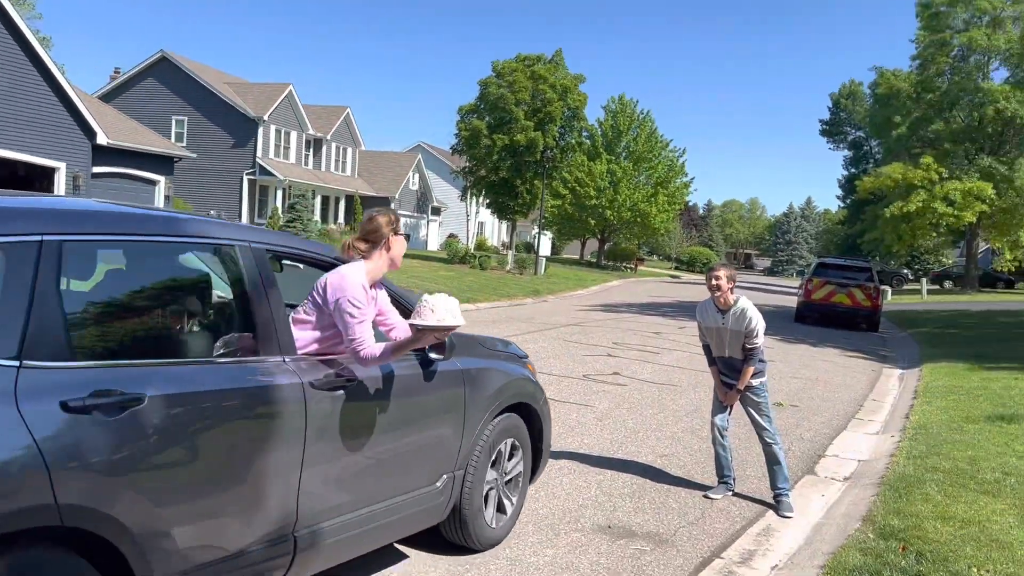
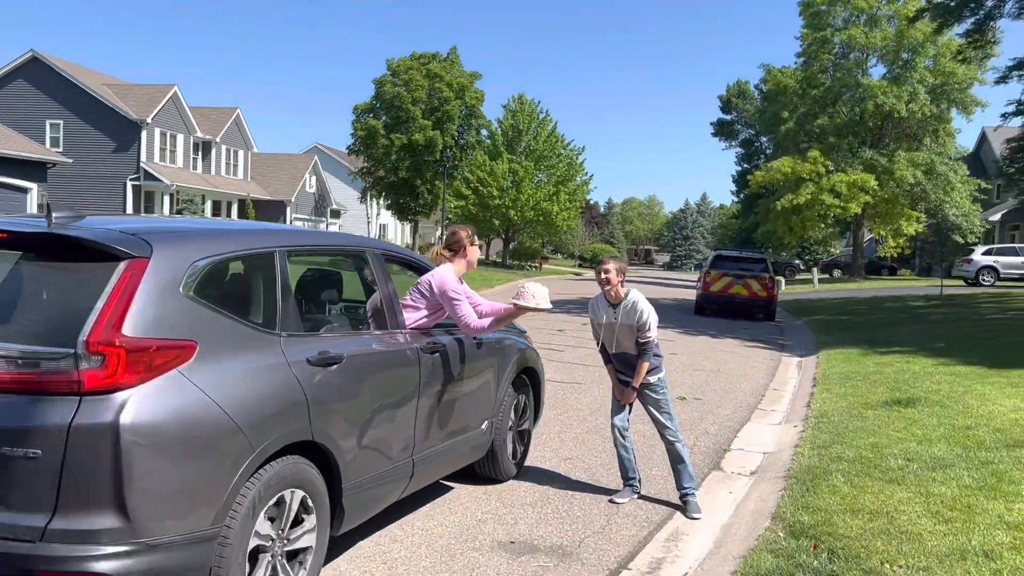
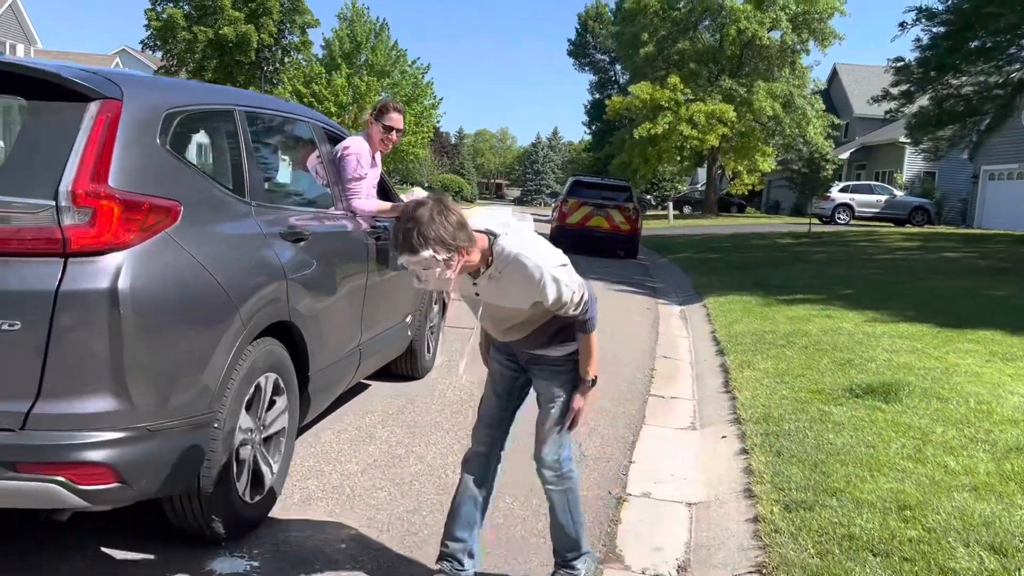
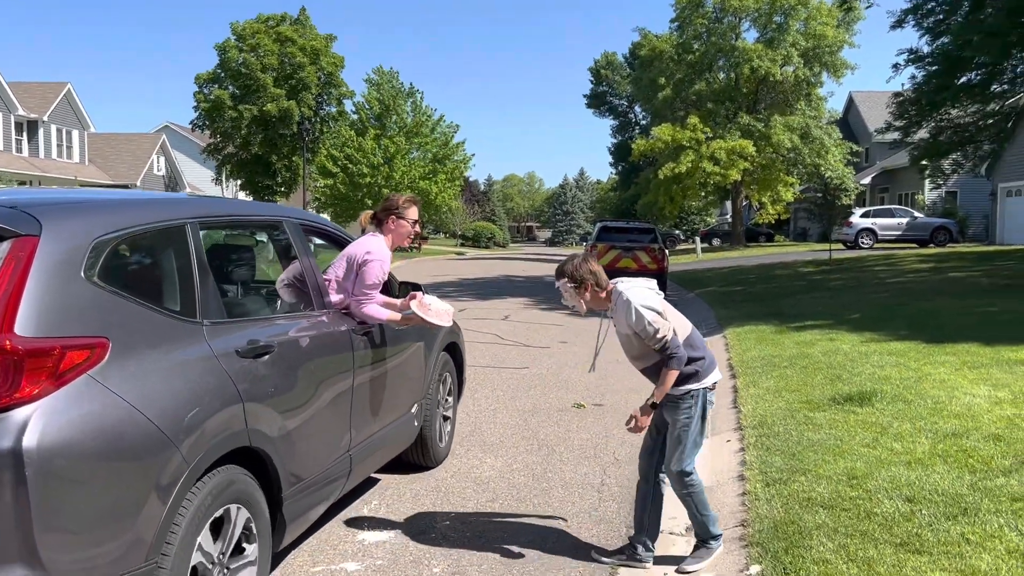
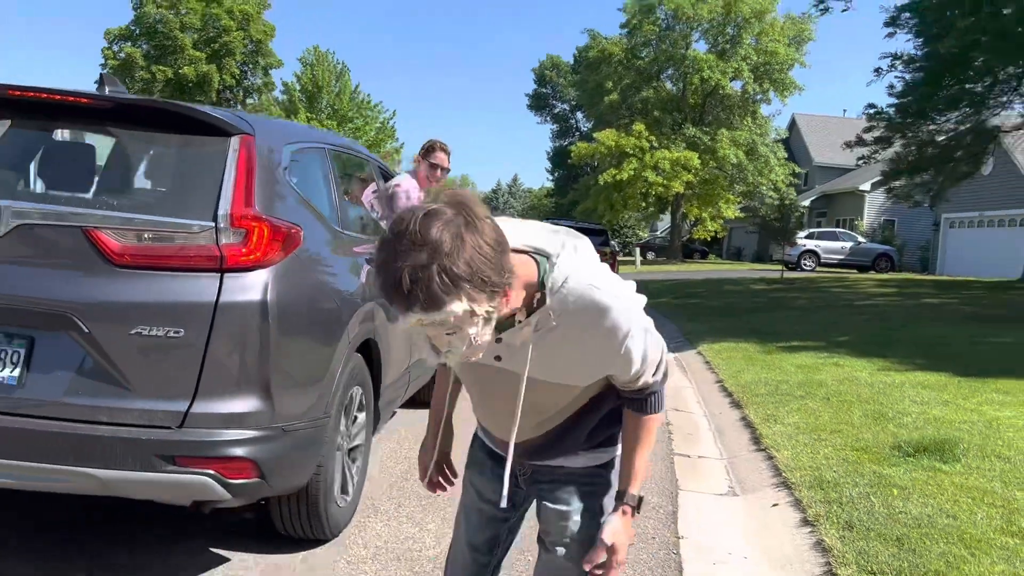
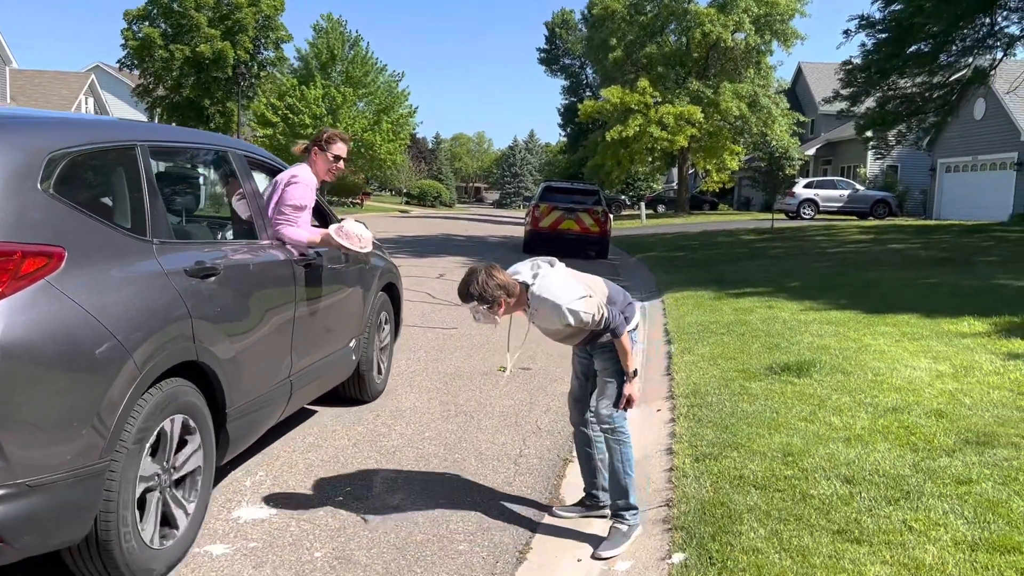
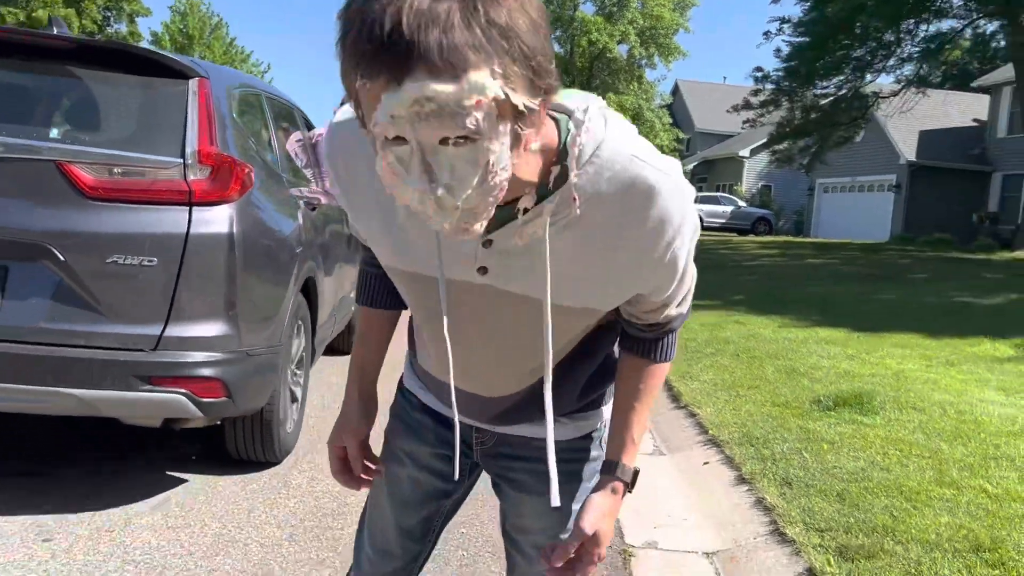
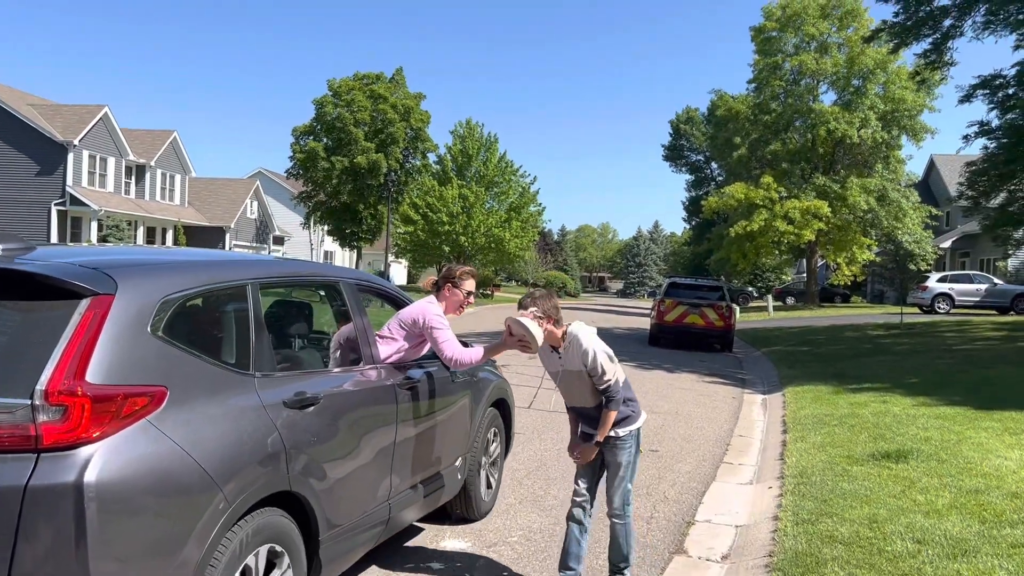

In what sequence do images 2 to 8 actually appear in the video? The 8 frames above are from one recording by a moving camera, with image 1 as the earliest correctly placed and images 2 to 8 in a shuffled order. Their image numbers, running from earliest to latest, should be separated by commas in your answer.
2, 8, 4, 6, 3, 5, 7
